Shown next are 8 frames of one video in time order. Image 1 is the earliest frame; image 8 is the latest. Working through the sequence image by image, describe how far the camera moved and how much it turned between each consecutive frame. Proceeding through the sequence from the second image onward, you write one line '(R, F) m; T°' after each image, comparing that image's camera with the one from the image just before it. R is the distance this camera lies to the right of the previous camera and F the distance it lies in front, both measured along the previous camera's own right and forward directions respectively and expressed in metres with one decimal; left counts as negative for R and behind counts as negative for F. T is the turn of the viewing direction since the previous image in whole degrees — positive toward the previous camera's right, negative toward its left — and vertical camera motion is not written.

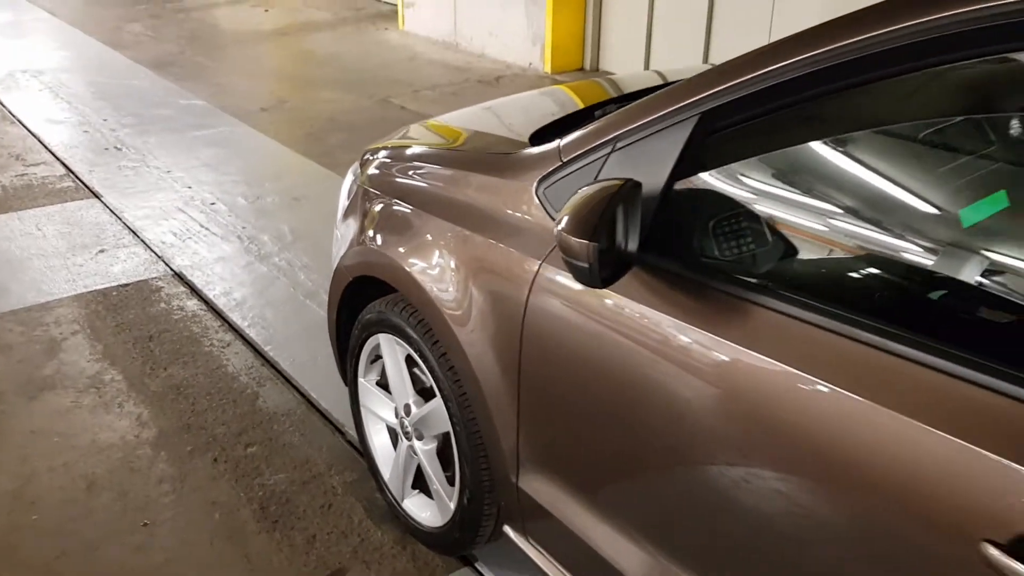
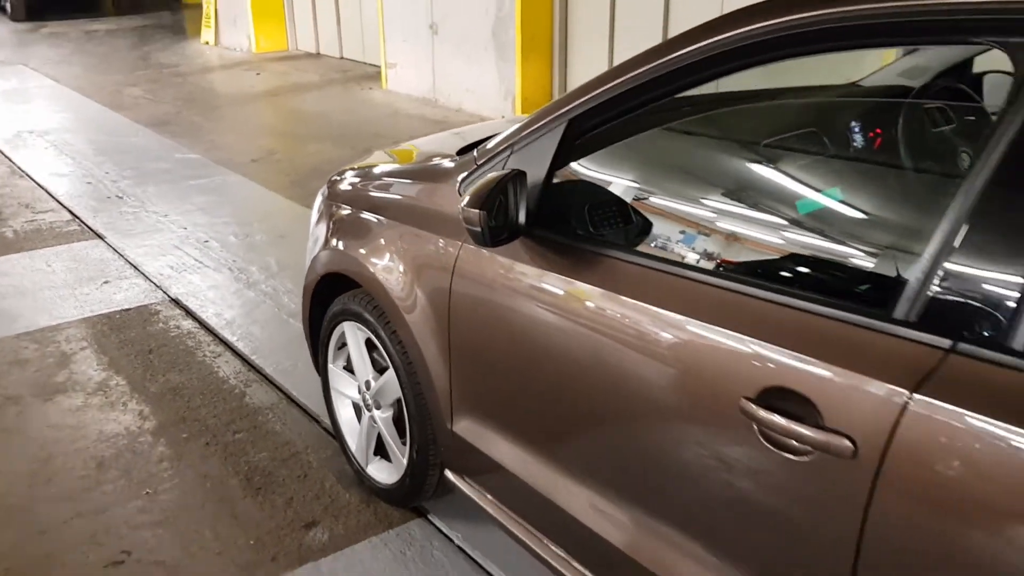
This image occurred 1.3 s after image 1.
(+0.1, -0.4) m; 0°
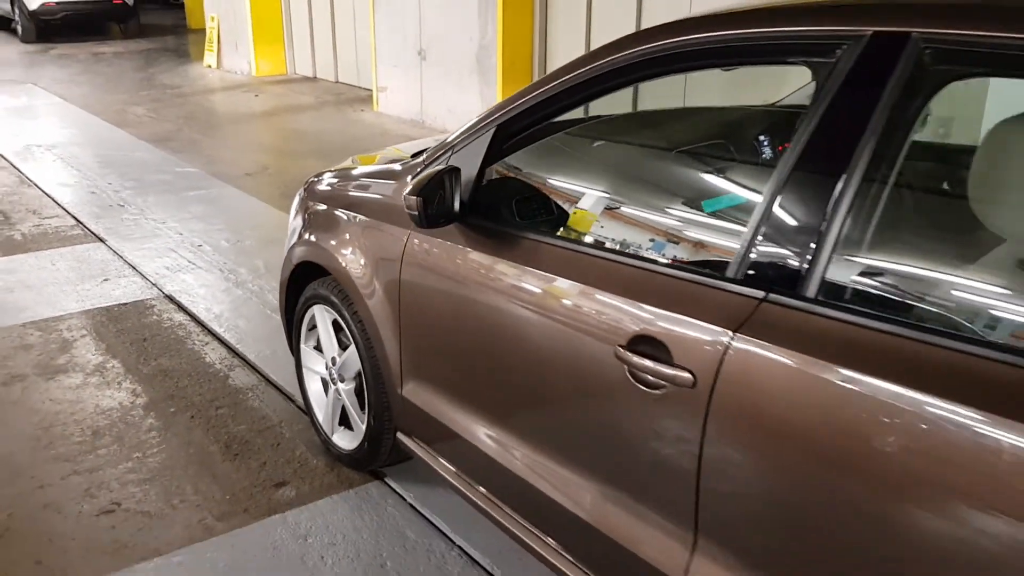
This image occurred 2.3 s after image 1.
(+0.1, -0.4) m; 0°
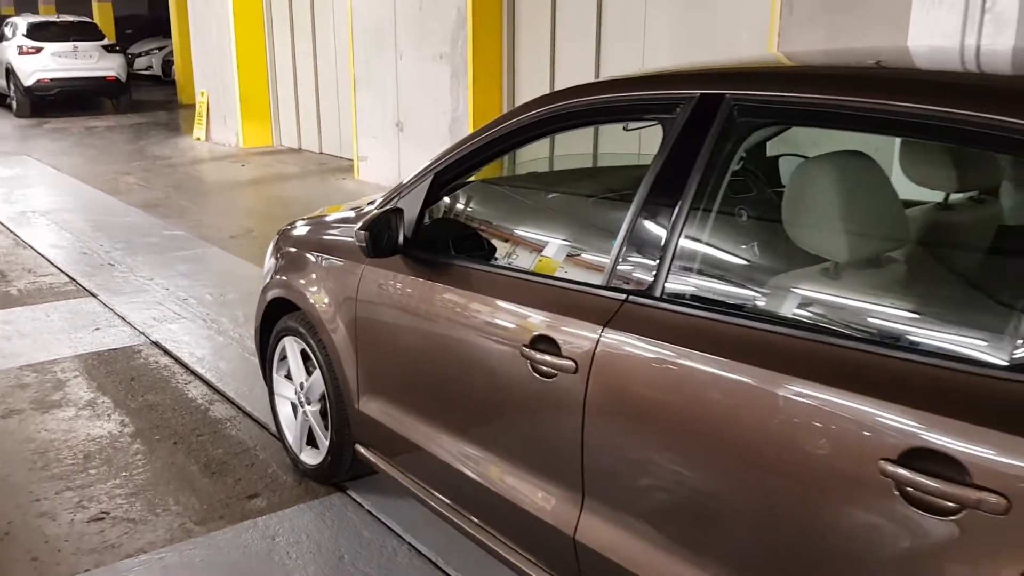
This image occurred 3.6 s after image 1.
(+0.1, -0.4) m; +1°
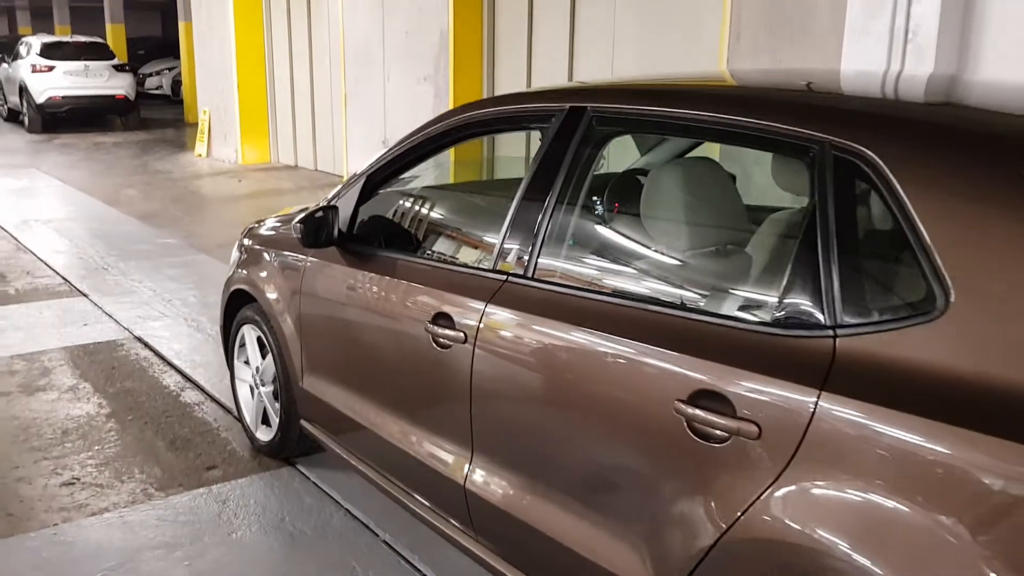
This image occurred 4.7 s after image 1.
(+0.3, -0.3) m; -1°
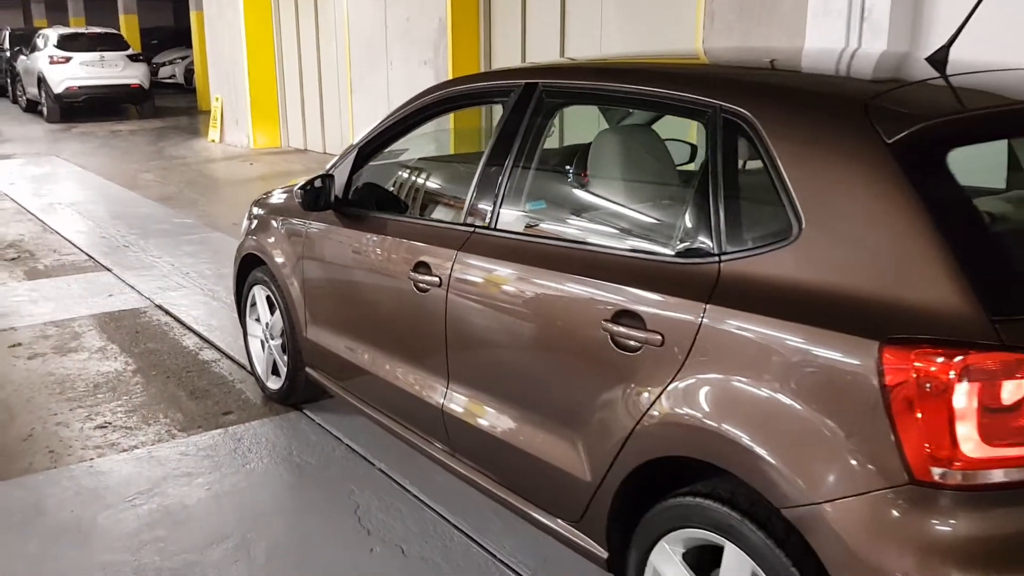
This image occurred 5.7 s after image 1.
(+0.1, -0.4) m; -1°
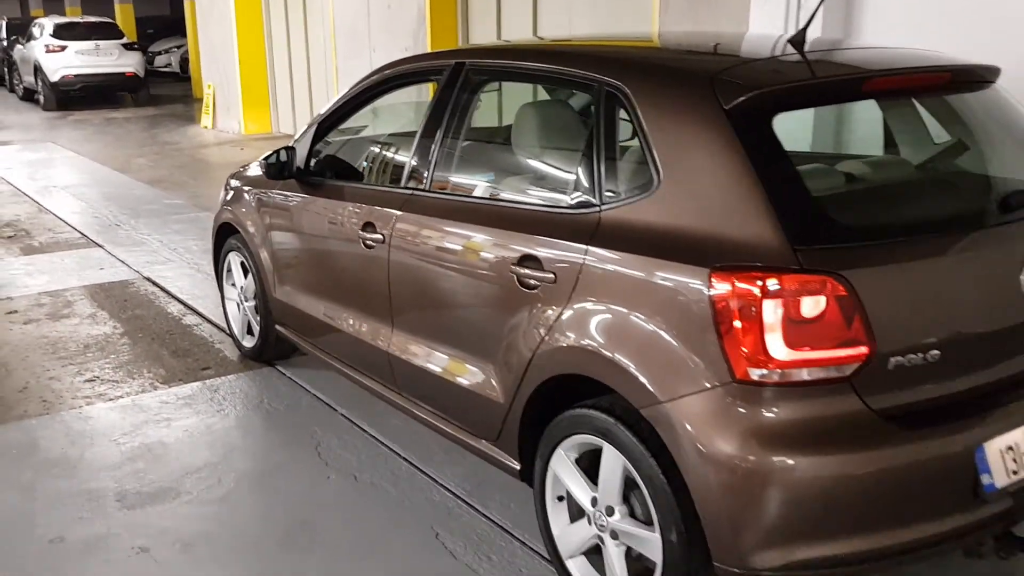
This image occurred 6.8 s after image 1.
(+0.2, -0.4) m; 0°
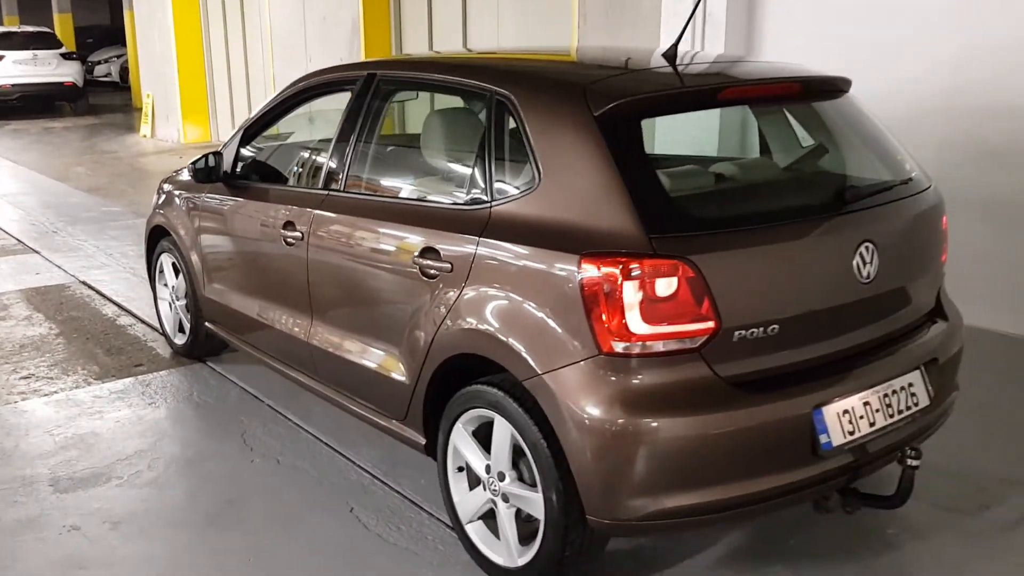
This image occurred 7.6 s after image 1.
(+0.1, -0.3) m; +3°
